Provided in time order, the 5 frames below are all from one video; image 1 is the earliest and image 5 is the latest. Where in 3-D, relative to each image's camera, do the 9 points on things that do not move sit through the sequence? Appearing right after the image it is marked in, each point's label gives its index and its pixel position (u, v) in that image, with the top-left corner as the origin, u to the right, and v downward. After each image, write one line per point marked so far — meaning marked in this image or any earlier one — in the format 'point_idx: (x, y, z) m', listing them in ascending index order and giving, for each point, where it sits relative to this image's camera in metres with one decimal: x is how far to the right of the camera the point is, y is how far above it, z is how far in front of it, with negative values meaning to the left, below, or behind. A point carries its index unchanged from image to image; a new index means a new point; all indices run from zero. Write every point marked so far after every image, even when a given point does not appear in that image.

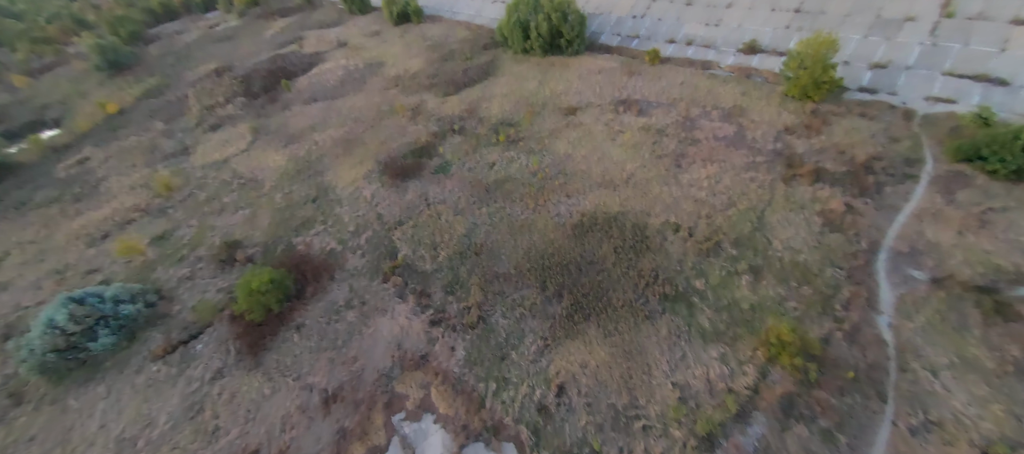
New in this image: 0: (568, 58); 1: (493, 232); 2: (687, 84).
0: (+2.6, +8.0, +17.4) m
1: (-0.5, -0.1, +10.8) m
2: (+6.7, +5.5, +14.1) m
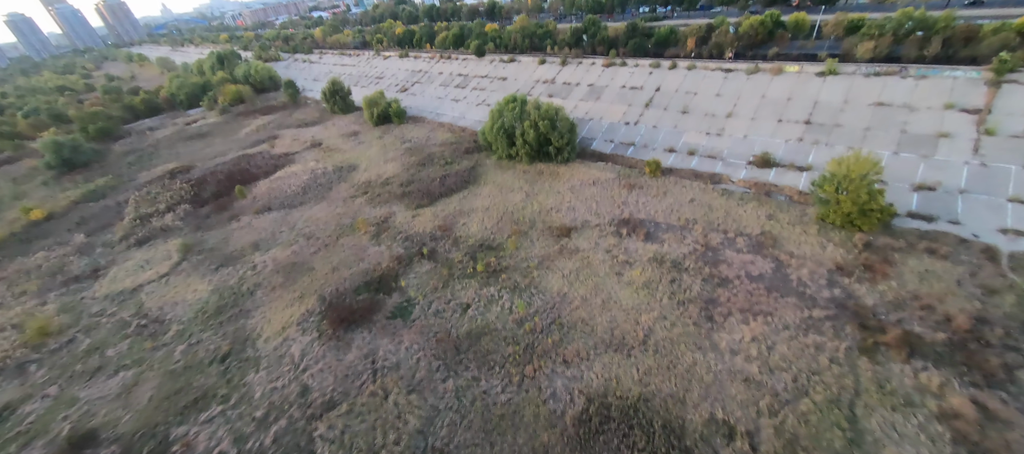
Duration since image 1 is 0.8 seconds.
0: (+1.9, +2.6, +15.7) m
1: (-1.0, -4.0, +7.4) m
2: (+6.1, +0.8, +12.0) m
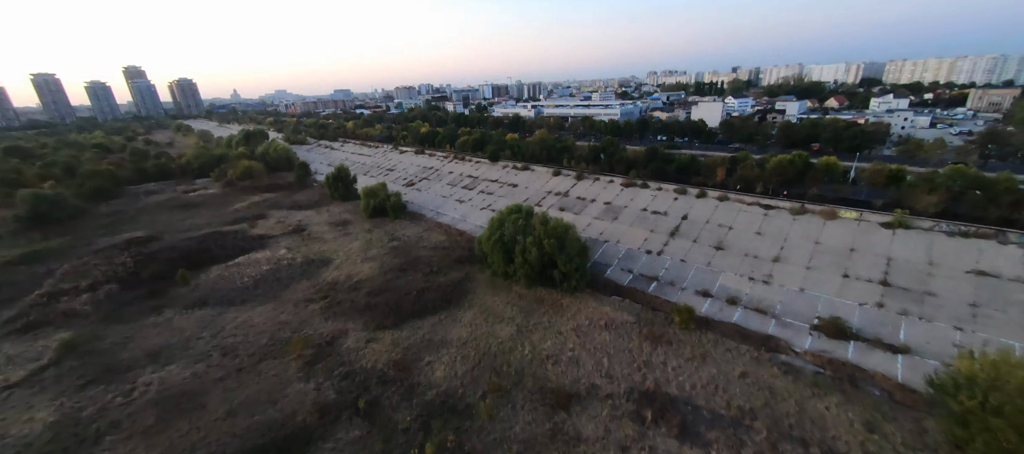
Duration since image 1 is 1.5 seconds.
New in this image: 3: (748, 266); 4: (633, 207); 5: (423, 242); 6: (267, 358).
0: (+1.7, -2.3, +12.7) m
1: (-2.1, -6.2, +3.1) m
2: (+5.6, -3.6, +8.6) m
3: (+7.9, -1.3, +12.4) m
4: (+5.5, +0.9, +16.8) m
5: (-4.3, -0.7, +17.8) m
6: (-6.8, -3.7, +10.3) m
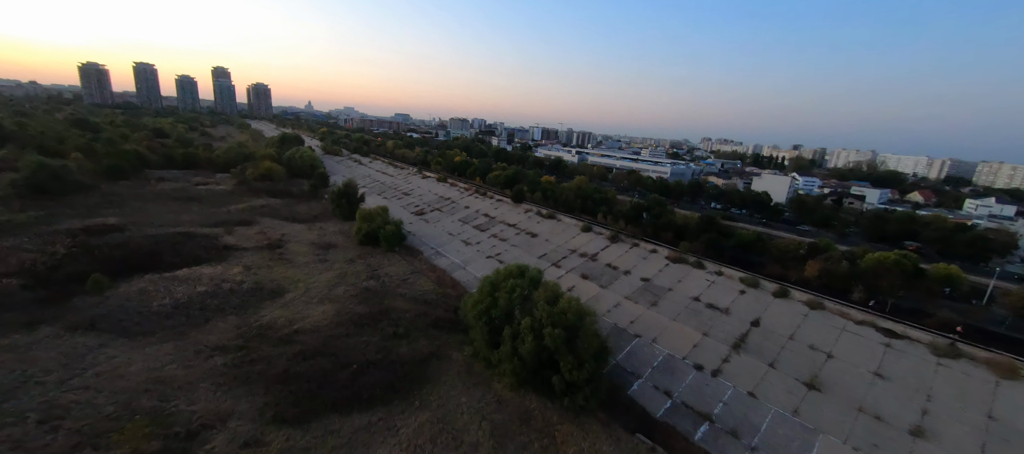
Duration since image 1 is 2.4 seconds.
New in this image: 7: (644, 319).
0: (+1.1, -4.3, +8.4) m
1: (-4.0, -6.4, -1.1) m
2: (+4.4, -5.7, +3.8) m
3: (+7.3, -4.3, +7.7) m
4: (+5.7, -2.2, +12.5) m
5: (-4.2, -2.4, +14.2) m
6: (-7.7, -4.0, +6.8) m
7: (+4.2, -2.9, +11.5) m
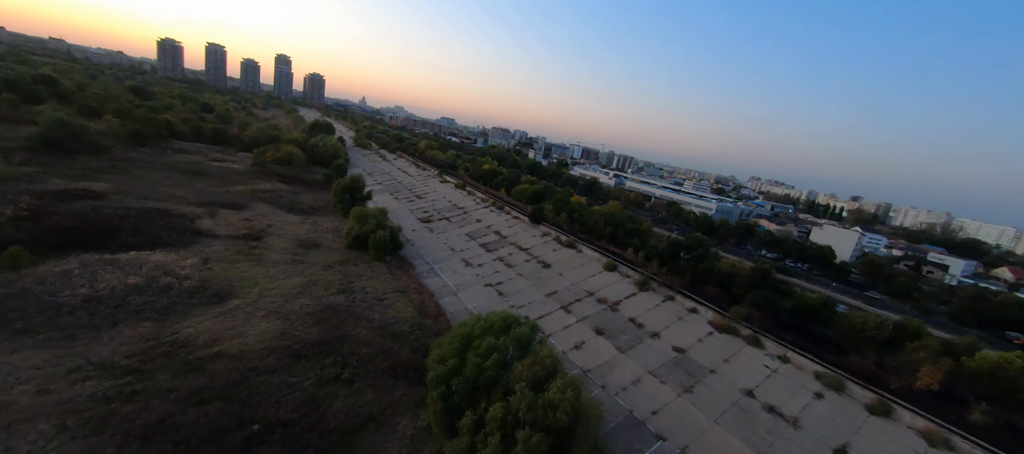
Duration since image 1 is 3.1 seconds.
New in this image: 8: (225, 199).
0: (+0.2, -5.0, +5.4) m
1: (-5.9, -6.0, -3.7) m
2: (+2.9, -6.7, +0.5) m
3: (+6.3, -5.8, +4.2) m
4: (+5.3, -3.7, +9.1) m
5: (-4.3, -2.7, +11.7) m
6: (-8.6, -3.5, +4.5) m
7: (+3.6, -4.2, +8.3) m
8: (-14.8, +1.5, +19.0) m
